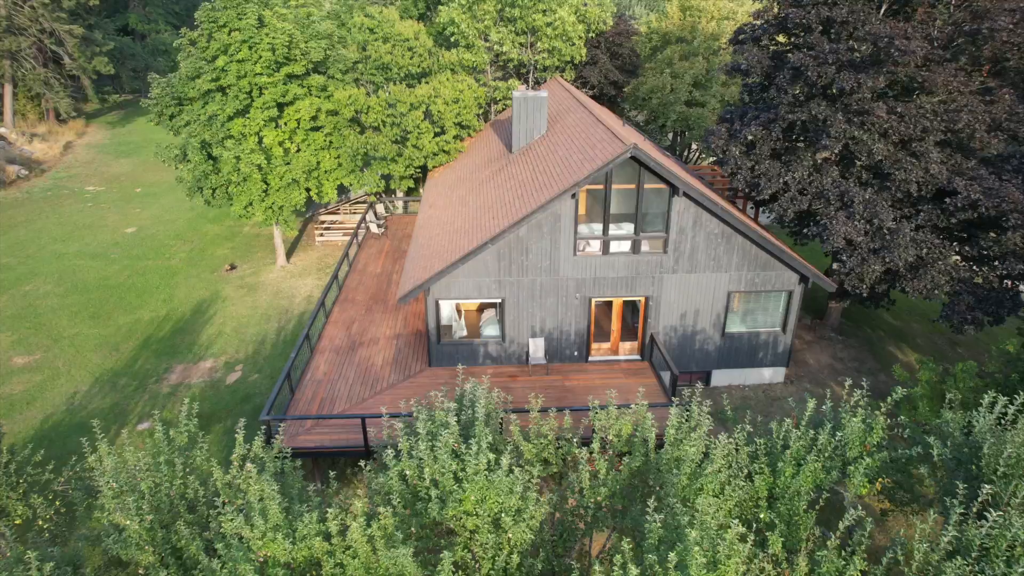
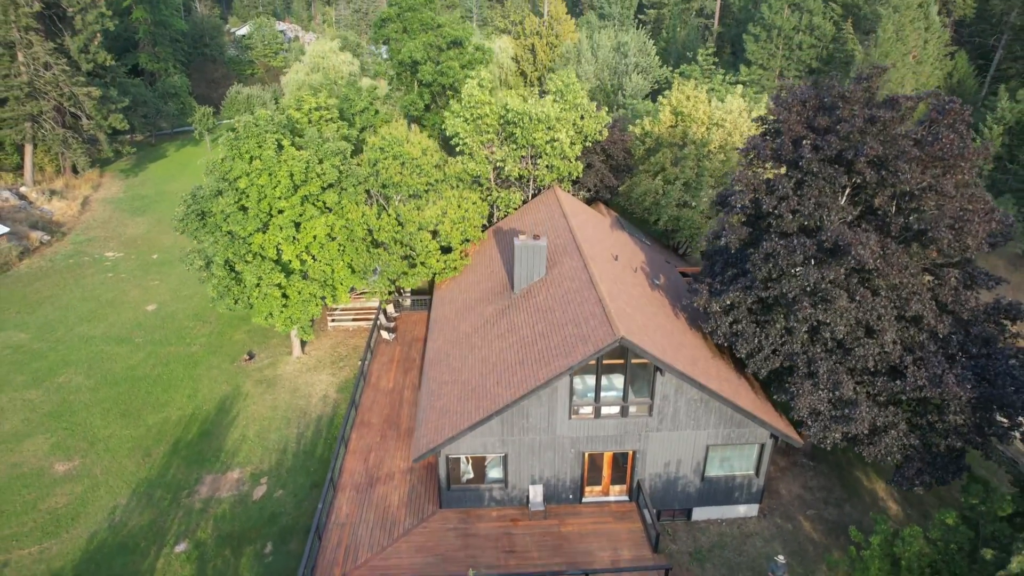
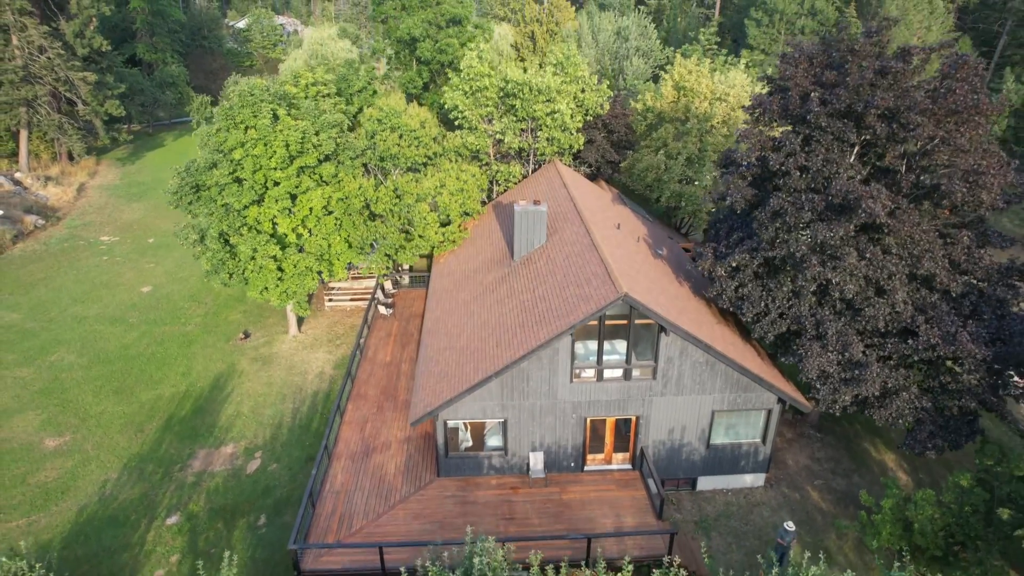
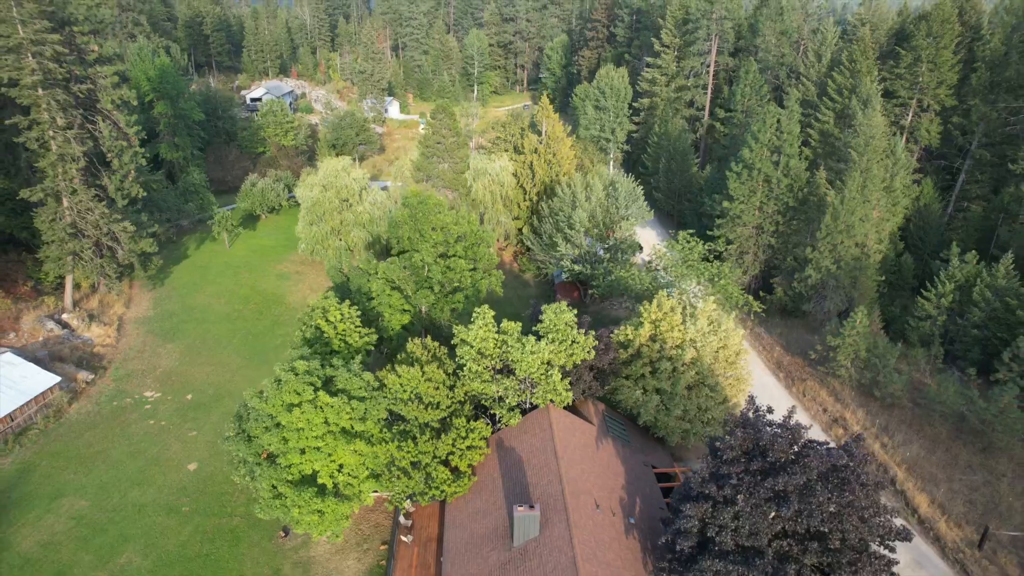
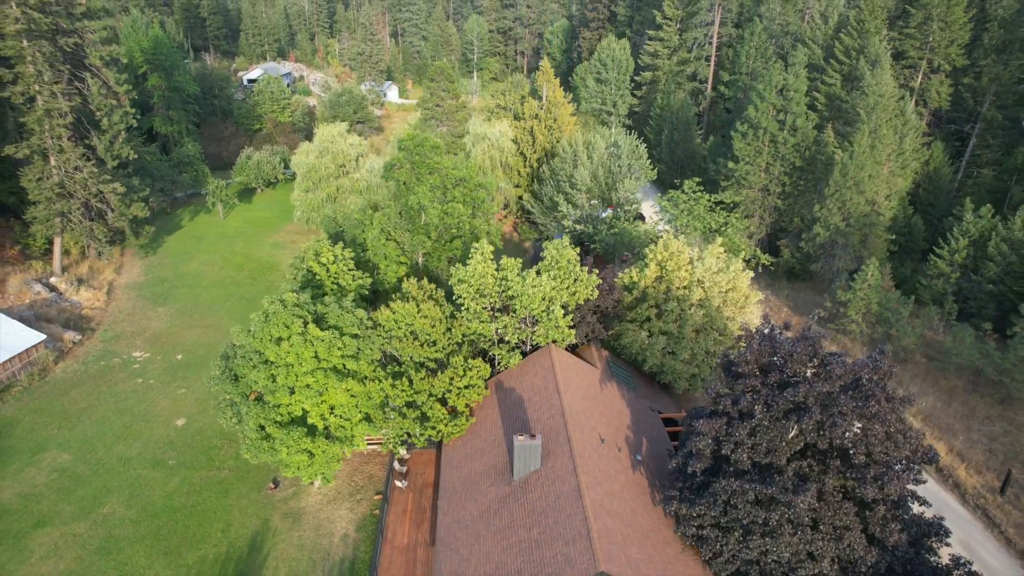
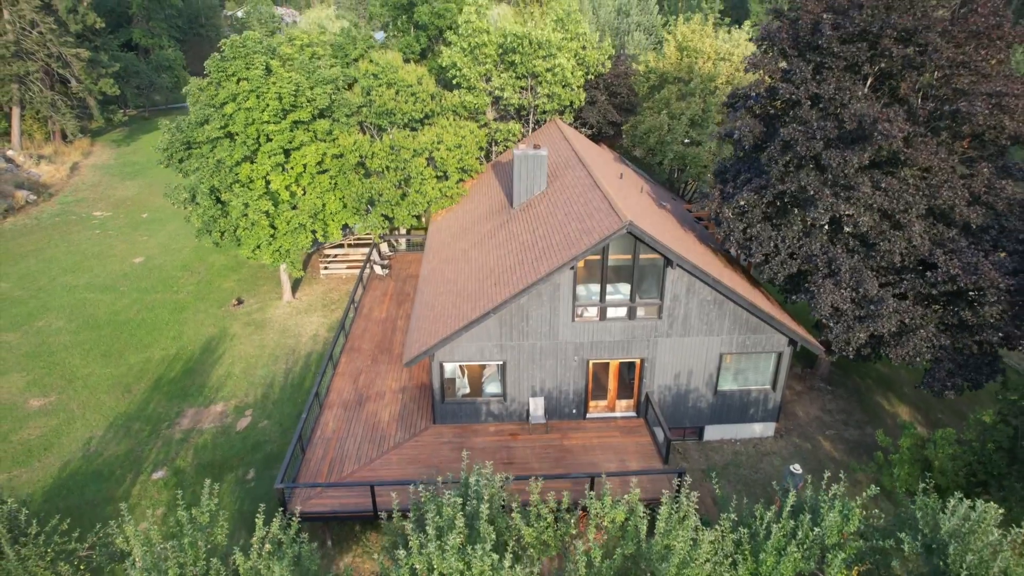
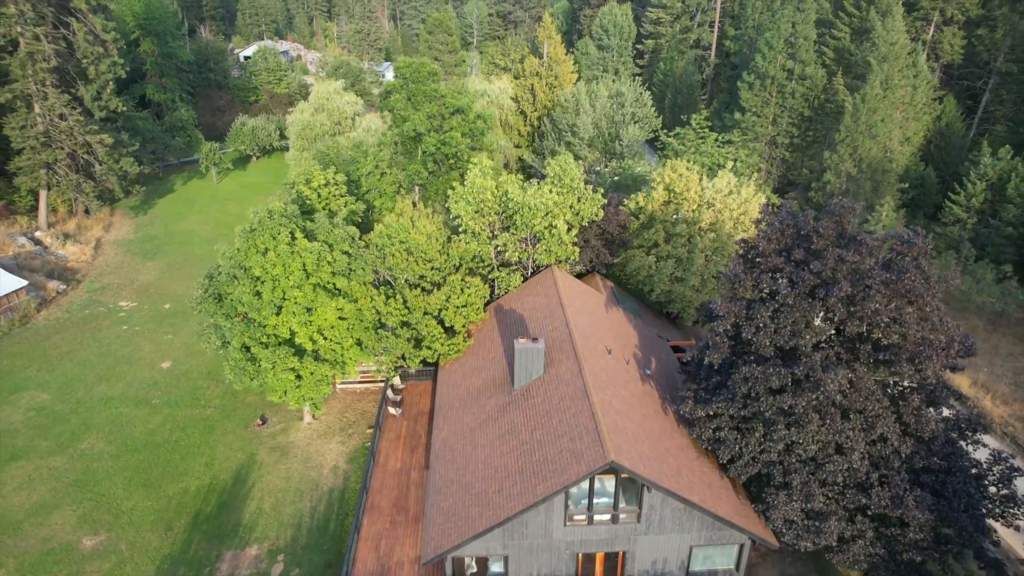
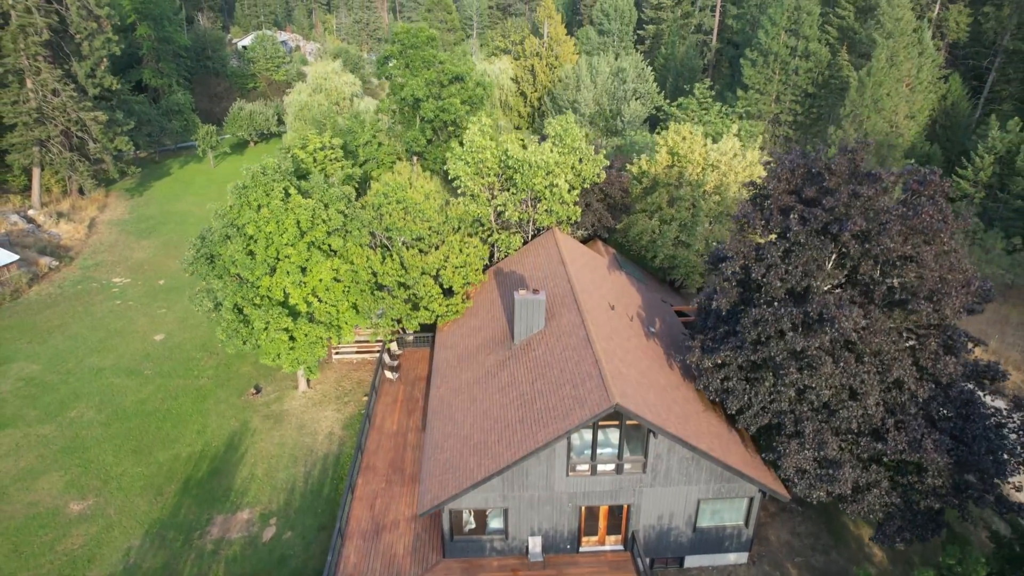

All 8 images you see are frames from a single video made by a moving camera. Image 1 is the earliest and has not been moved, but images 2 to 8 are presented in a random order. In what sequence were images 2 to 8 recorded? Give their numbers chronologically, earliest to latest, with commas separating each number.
6, 3, 2, 8, 7, 5, 4
